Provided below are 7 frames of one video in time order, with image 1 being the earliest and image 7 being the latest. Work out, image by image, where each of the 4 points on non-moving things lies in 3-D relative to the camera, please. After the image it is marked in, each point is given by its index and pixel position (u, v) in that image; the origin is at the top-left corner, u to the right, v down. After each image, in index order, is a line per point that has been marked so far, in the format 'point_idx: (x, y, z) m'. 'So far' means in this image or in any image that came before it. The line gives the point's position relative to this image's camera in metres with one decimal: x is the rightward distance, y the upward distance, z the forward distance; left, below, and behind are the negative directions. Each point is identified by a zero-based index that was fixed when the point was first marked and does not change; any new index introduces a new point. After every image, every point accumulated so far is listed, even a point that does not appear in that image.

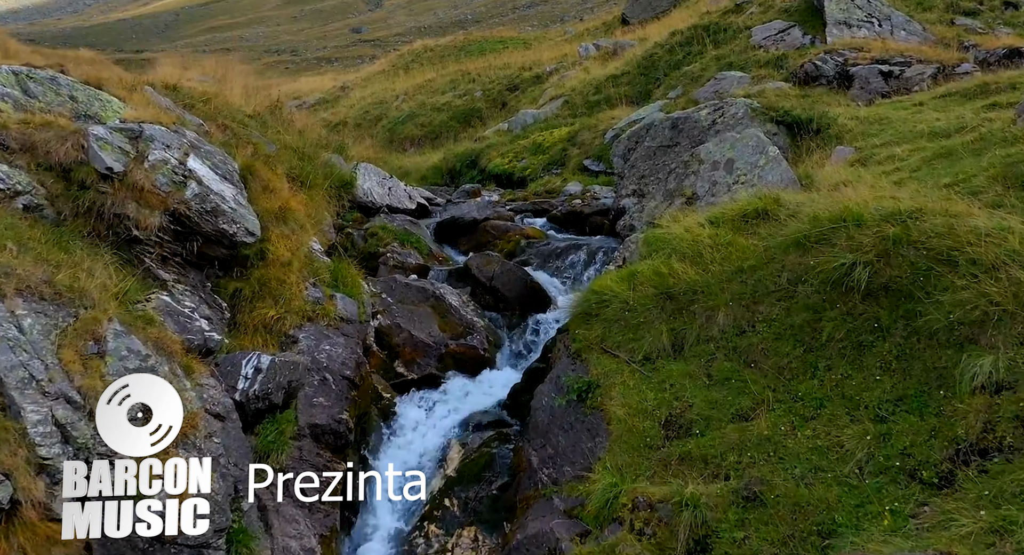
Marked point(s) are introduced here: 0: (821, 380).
0: (+2.5, -0.8, +7.2) m
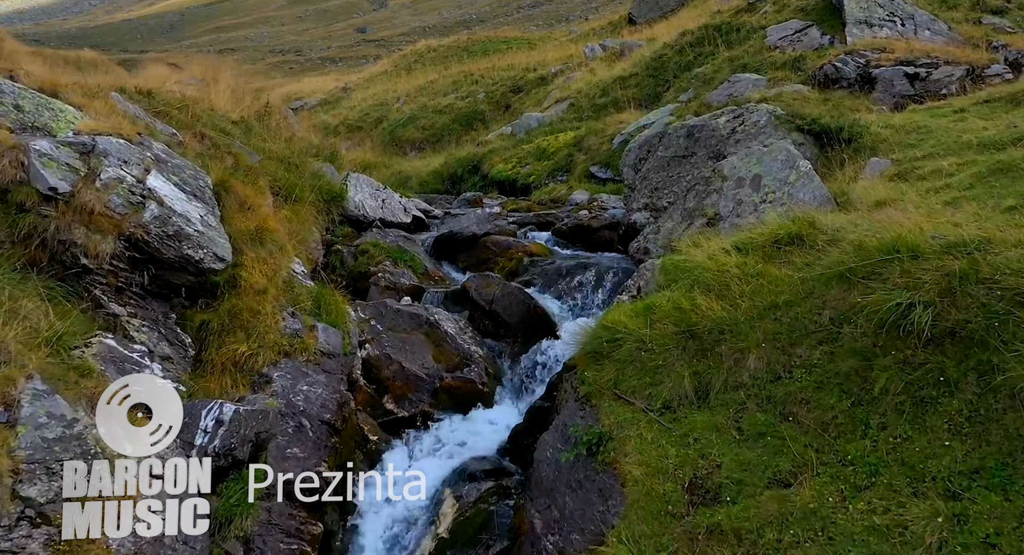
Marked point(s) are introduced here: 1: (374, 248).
0: (+2.5, -1.1, +6.2) m
1: (-1.9, +0.4, +12.4) m
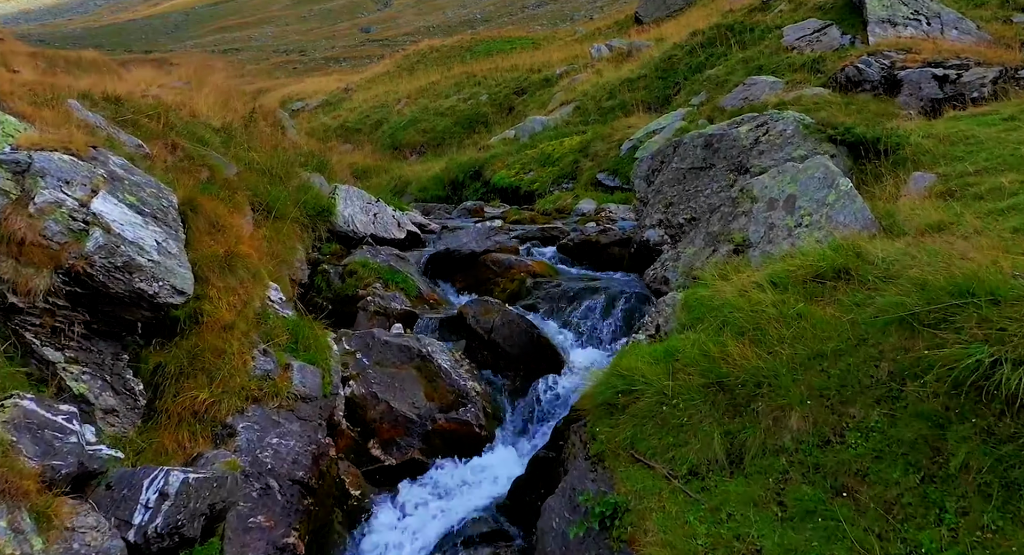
0: (+2.5, -1.4, +5.1) m
1: (-1.9, +0.1, +11.4) m
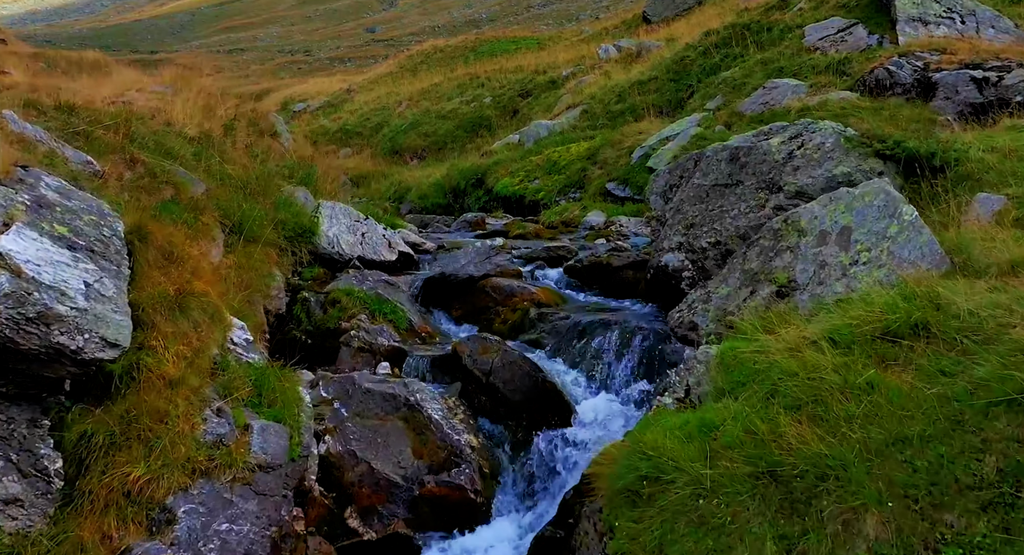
0: (+2.5, -1.8, +3.9) m
1: (-1.9, -0.2, +10.2) m
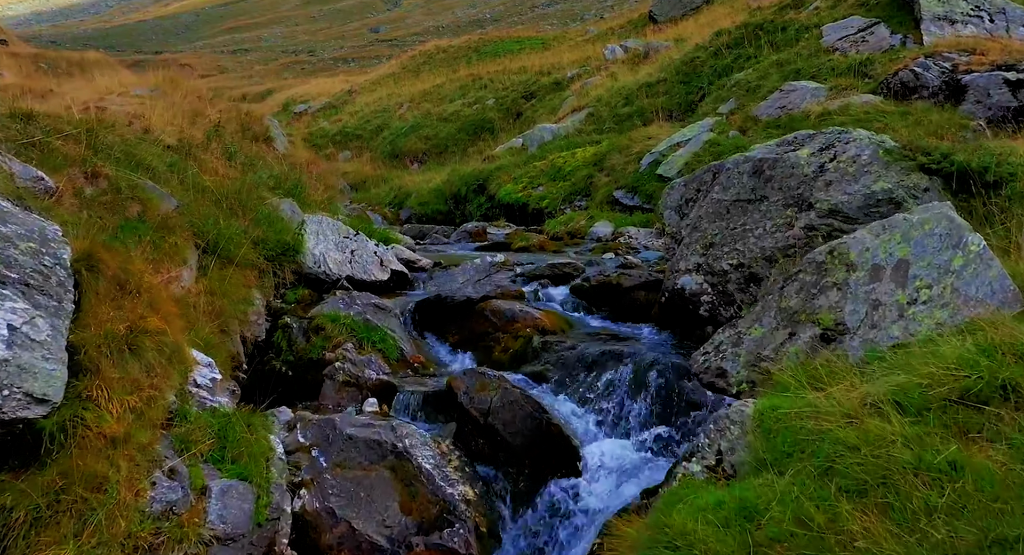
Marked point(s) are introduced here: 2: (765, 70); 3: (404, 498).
0: (+2.5, -2.0, +2.9) m
1: (-1.8, -0.5, +9.2) m
2: (+5.3, +4.4, +18.9) m
3: (-0.8, -1.7, +6.9) m
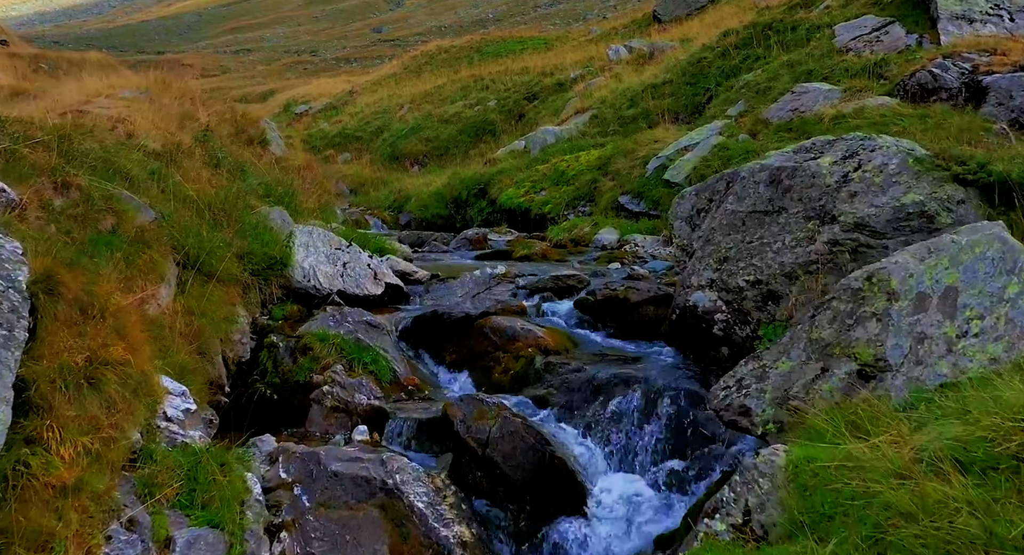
0: (+2.4, -2.2, +2.3) m
1: (-1.8, -0.6, +8.7) m
2: (+5.4, +4.2, +18.3) m
3: (-0.8, -1.9, +6.3) m
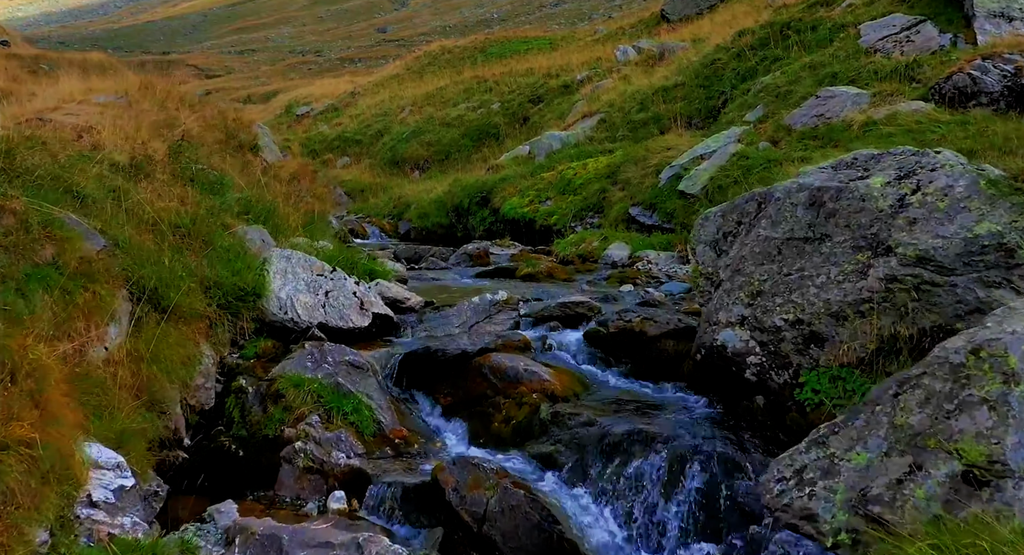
0: (+2.4, -2.5, +1.2) m
1: (-1.8, -1.0, +7.5) m
2: (+5.4, +3.9, +17.2) m
3: (-0.8, -2.2, +5.2) m
